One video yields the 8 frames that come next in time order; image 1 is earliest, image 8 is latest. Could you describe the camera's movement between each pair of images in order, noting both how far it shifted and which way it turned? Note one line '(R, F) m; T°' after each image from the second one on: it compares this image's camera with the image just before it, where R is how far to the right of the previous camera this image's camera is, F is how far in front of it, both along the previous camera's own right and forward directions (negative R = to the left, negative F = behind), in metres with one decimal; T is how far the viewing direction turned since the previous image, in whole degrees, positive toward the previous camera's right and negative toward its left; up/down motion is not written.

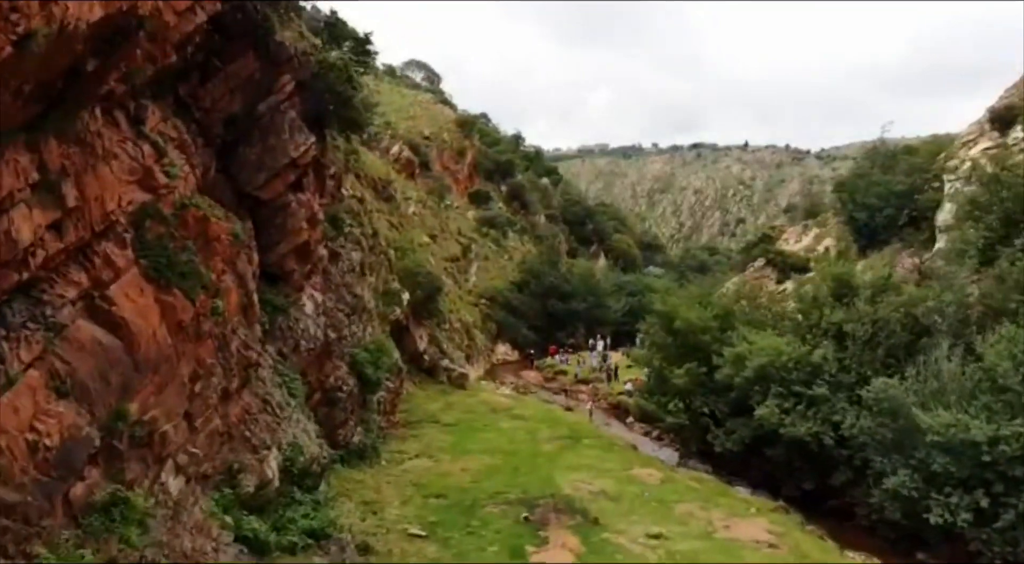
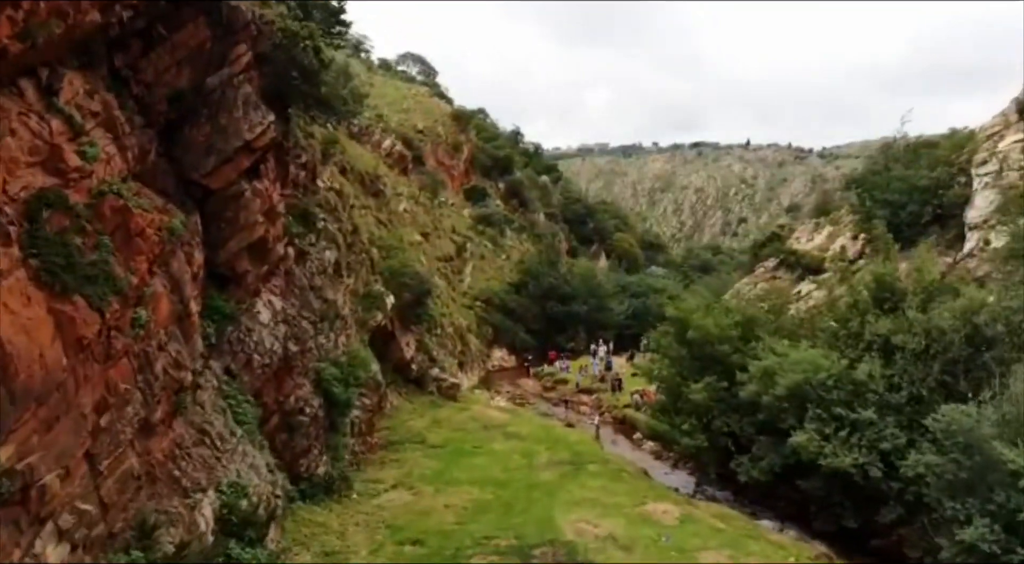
(+0.2, +4.8) m; 0°
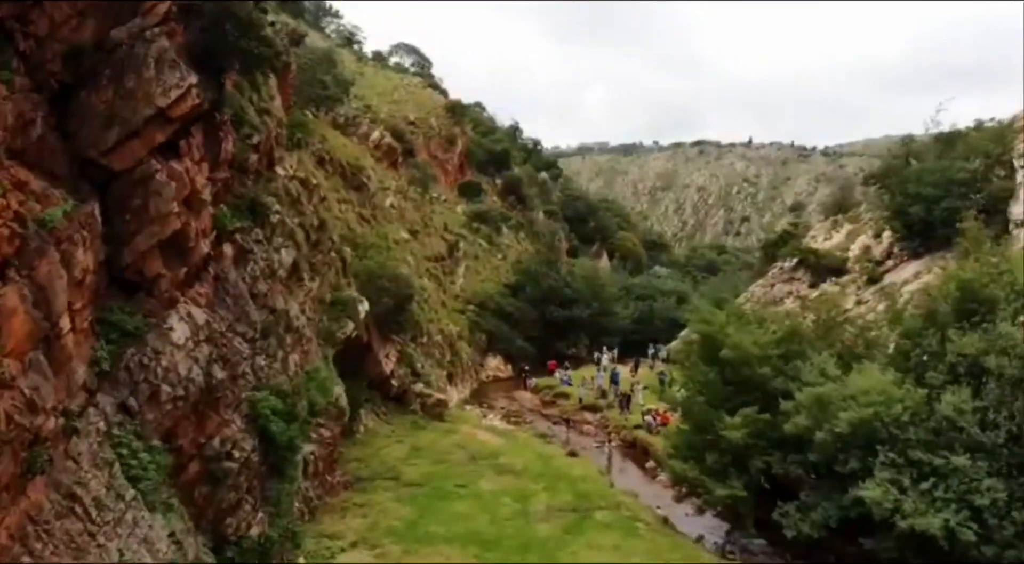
(+0.3, +6.1) m; 0°
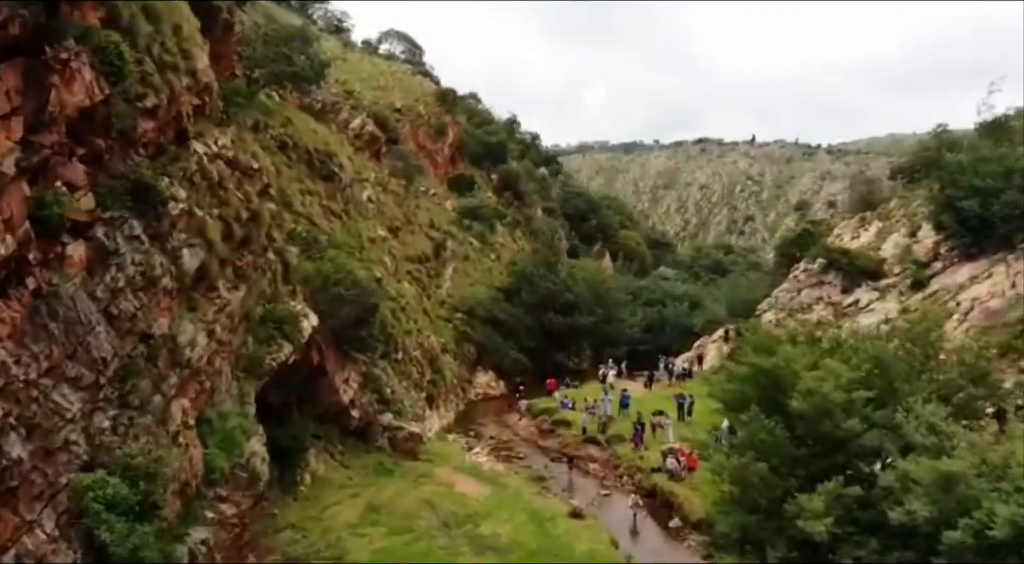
(+0.4, +8.0) m; 0°
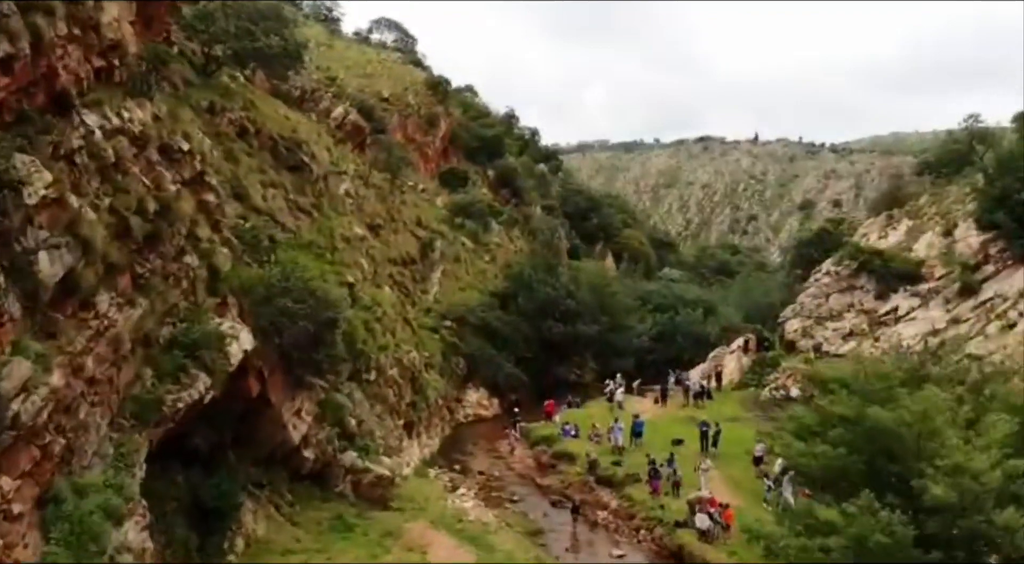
(+0.3, +6.4) m; 0°
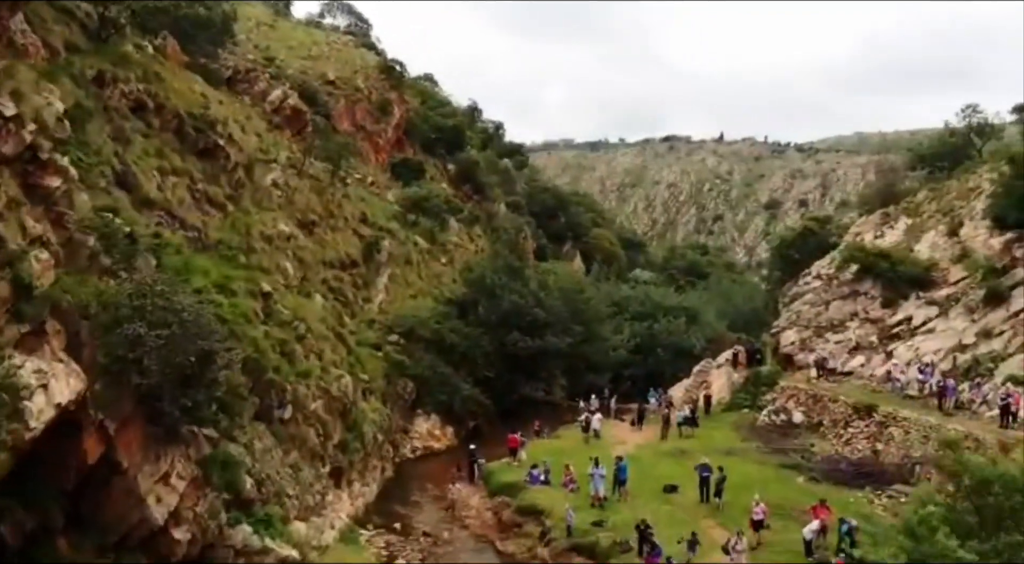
(+0.4, +7.2) m; +2°
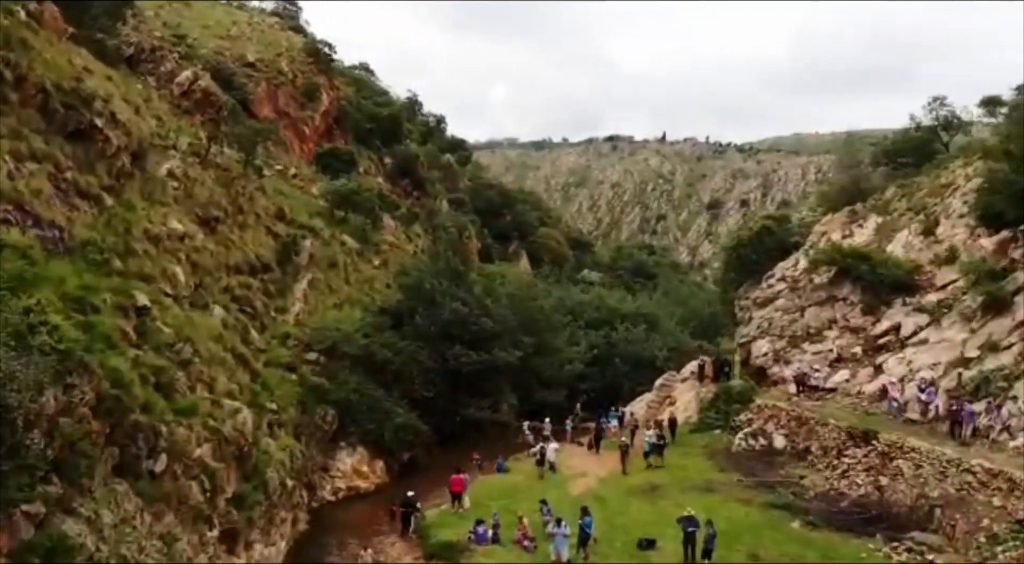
(+0.1, +5.7) m; +4°
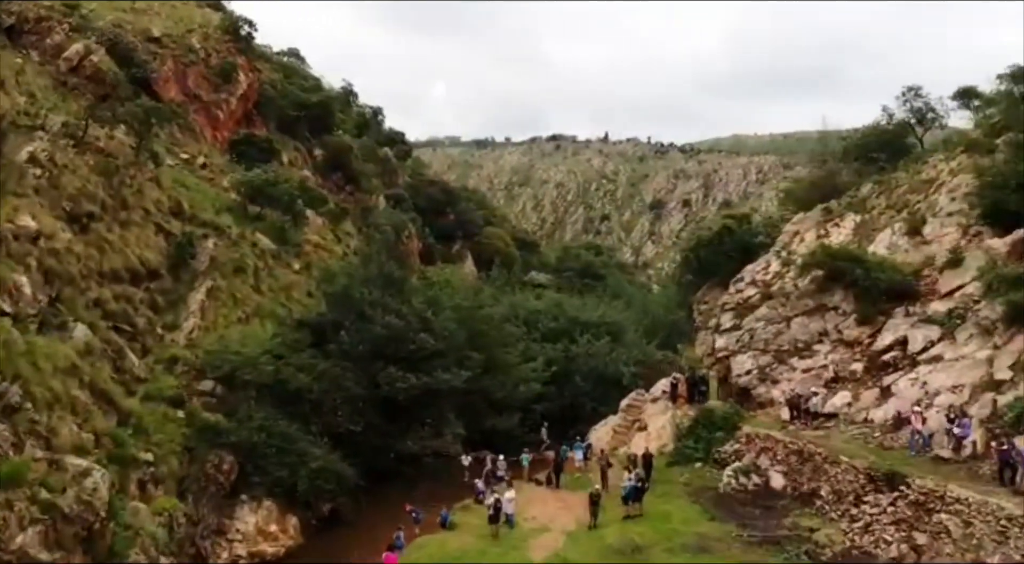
(-0.1, +6.2) m; +4°
